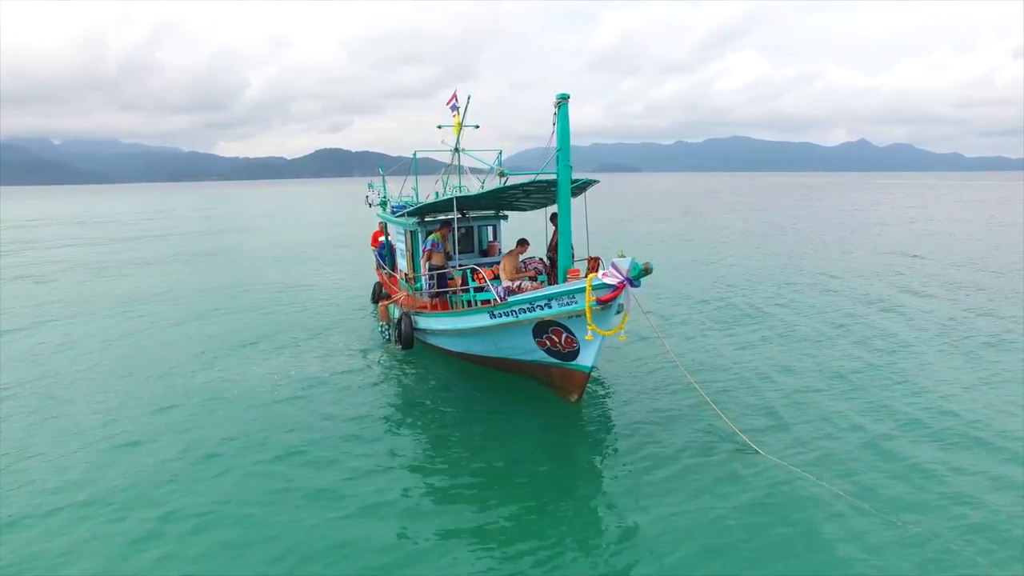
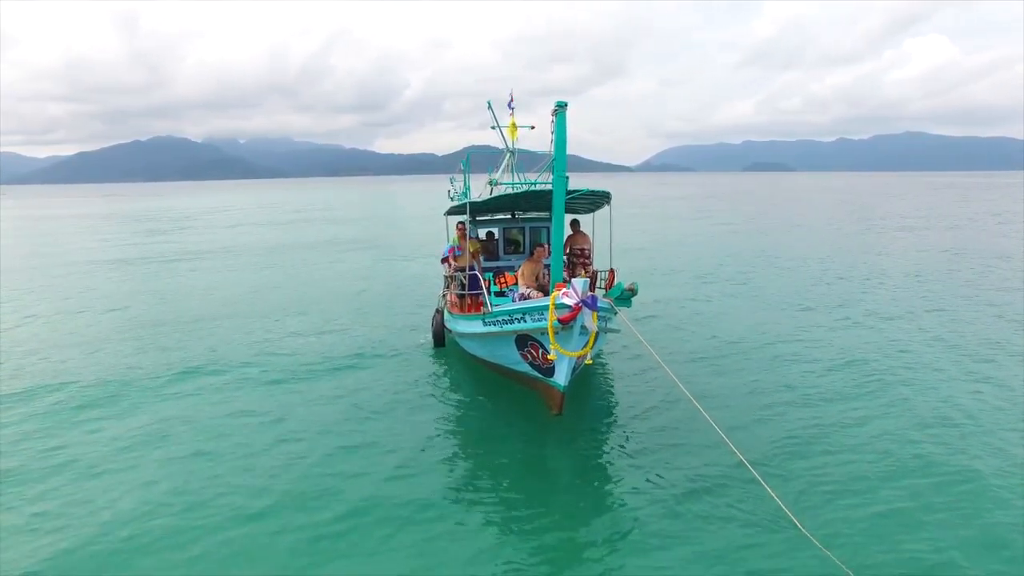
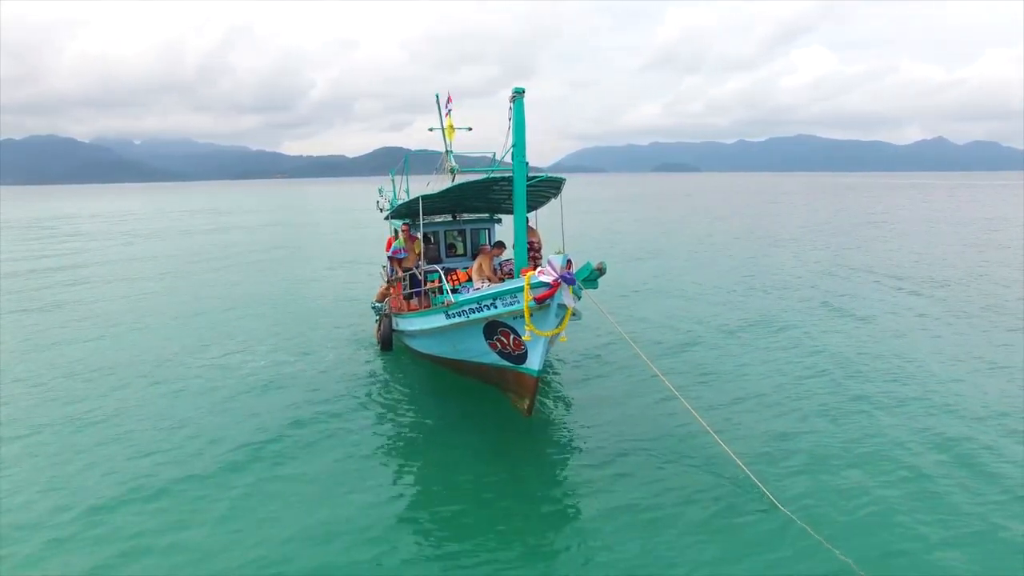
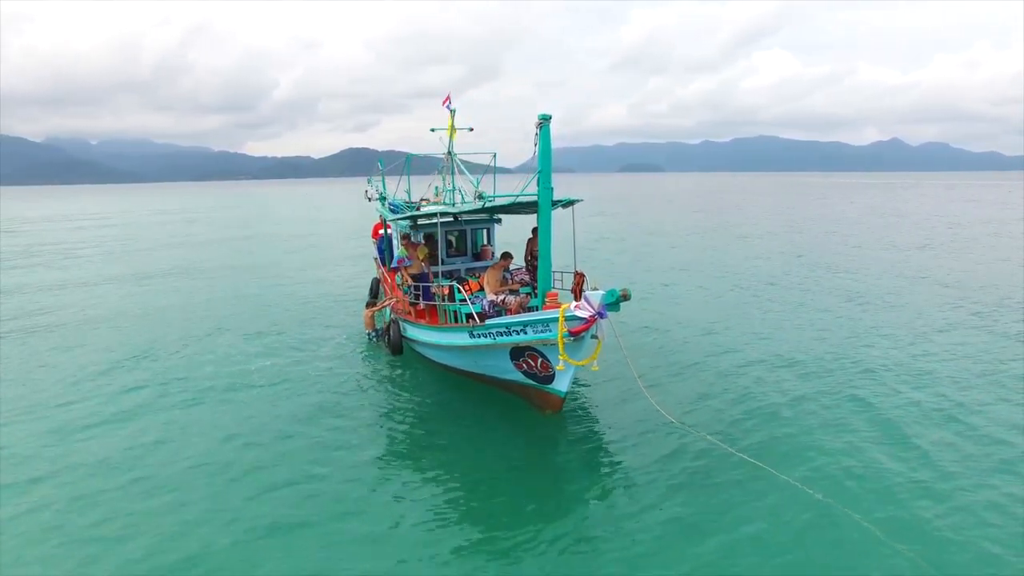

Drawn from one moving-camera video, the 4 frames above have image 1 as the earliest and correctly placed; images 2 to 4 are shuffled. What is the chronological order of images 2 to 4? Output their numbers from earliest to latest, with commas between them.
4, 3, 2
